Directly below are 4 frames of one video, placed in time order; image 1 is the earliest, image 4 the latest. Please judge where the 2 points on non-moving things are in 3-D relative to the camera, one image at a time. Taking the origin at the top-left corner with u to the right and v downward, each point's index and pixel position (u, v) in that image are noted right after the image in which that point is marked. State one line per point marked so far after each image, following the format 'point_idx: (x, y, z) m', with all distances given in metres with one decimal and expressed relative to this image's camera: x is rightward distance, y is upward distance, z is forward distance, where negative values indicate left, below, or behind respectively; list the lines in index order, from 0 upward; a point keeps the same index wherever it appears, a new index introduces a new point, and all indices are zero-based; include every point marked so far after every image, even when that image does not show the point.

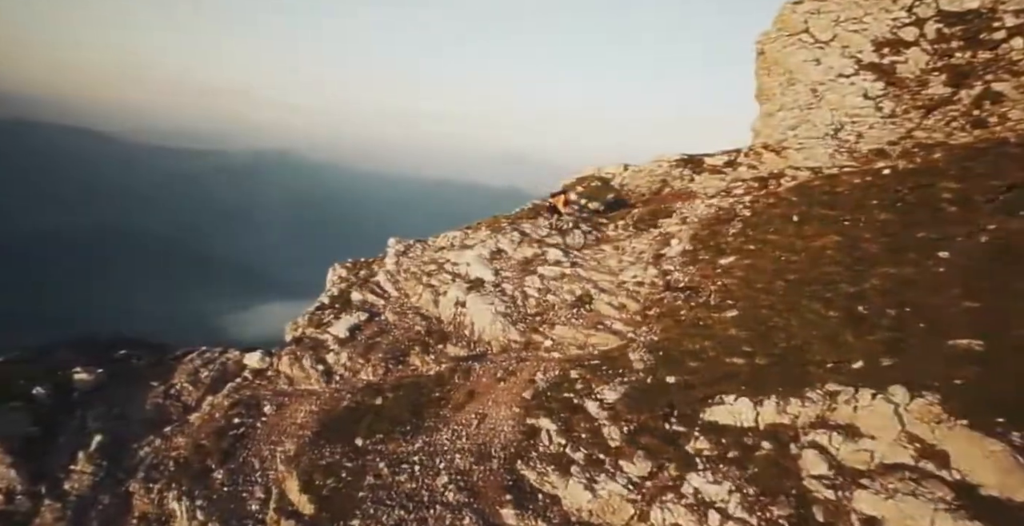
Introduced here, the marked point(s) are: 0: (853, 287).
0: (+11.8, -0.8, +19.3) m
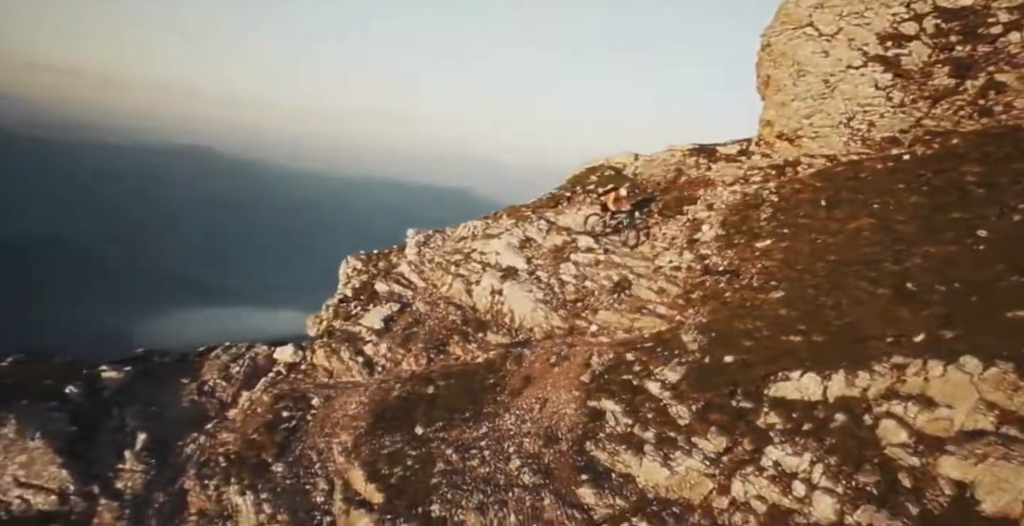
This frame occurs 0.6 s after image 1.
0: (+13.7, 0.0, +20.0) m
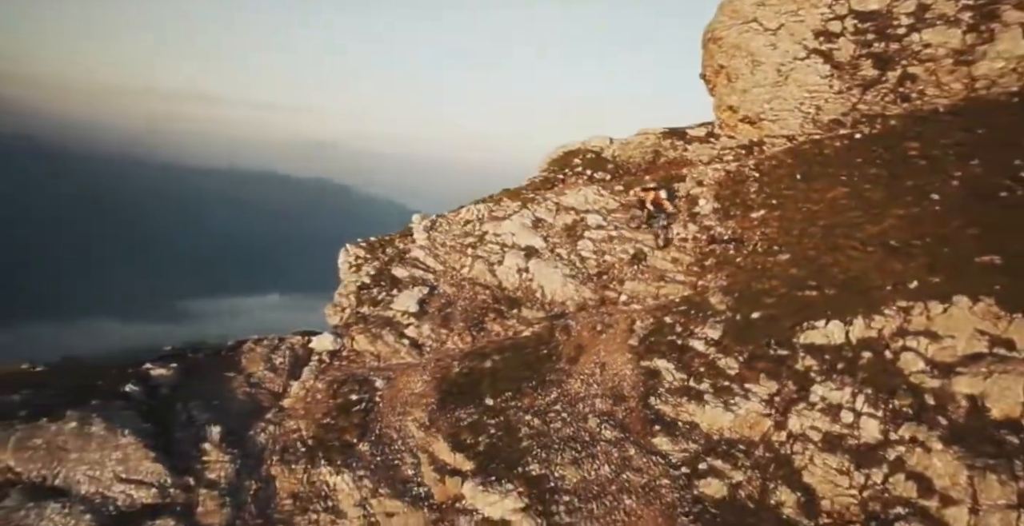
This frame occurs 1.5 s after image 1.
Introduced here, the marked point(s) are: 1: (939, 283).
0: (+15.3, +1.5, +23.4) m
1: (+14.5, -0.7, +19.2) m
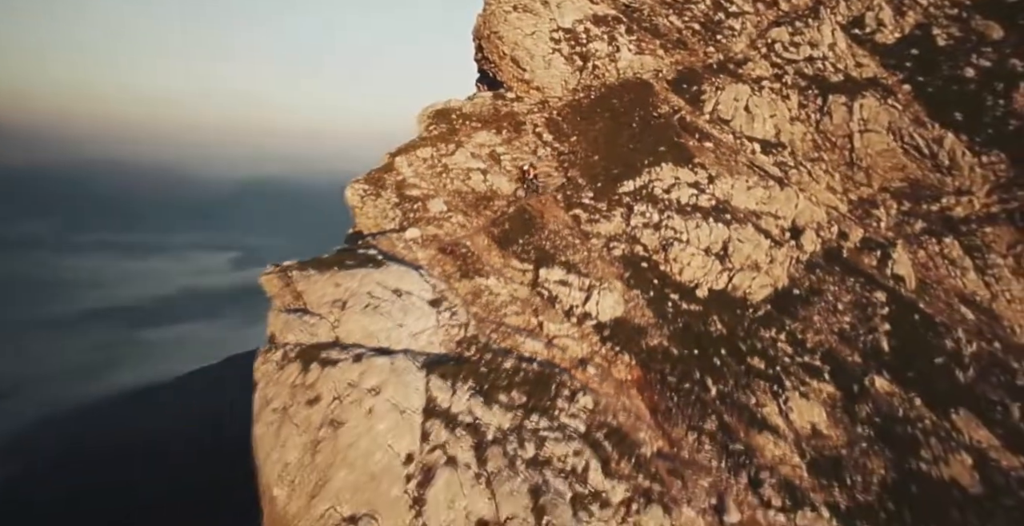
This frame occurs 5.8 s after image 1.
0: (+10.6, +11.0, +50.3) m
1: (+12.5, +8.5, +46.7) m
